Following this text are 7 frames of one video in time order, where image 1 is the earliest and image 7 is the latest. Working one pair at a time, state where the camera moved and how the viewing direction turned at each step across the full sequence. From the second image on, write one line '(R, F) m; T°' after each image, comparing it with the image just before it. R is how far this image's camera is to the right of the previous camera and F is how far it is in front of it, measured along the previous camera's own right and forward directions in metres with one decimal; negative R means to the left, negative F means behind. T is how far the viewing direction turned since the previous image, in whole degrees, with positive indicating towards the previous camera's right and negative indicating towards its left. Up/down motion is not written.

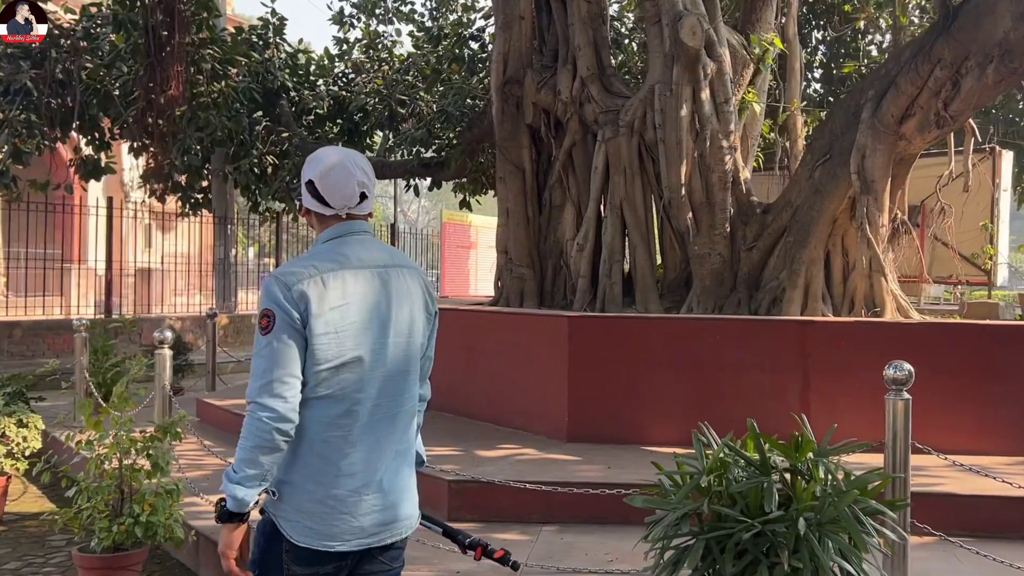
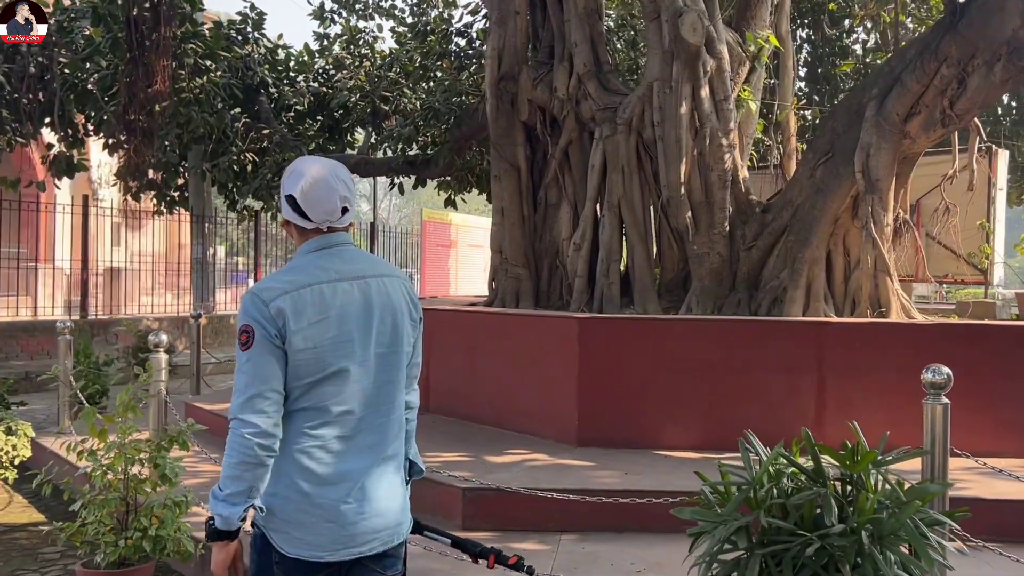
(-0.2, +0.1) m; +2°
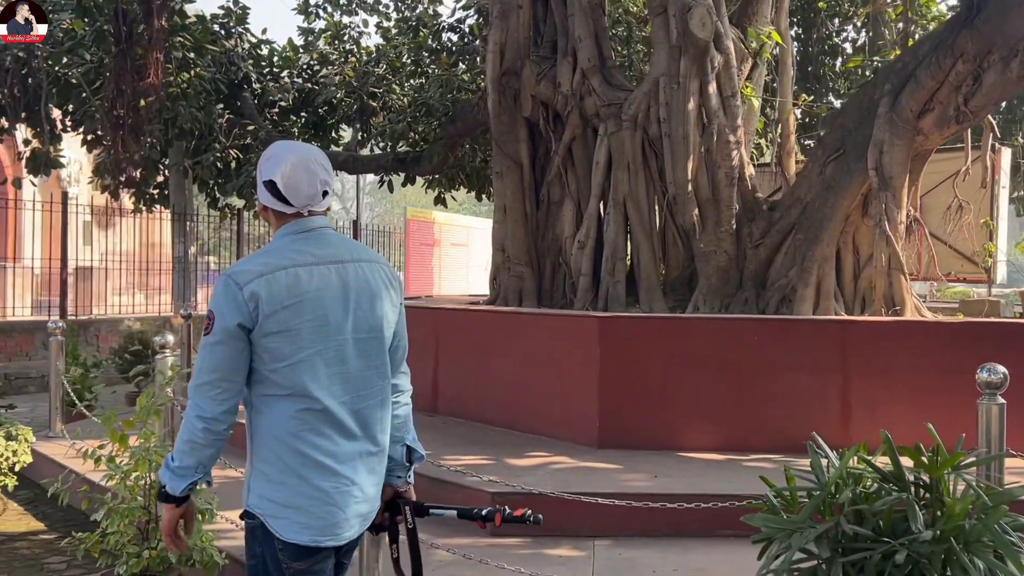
(-0.3, +0.1) m; +2°
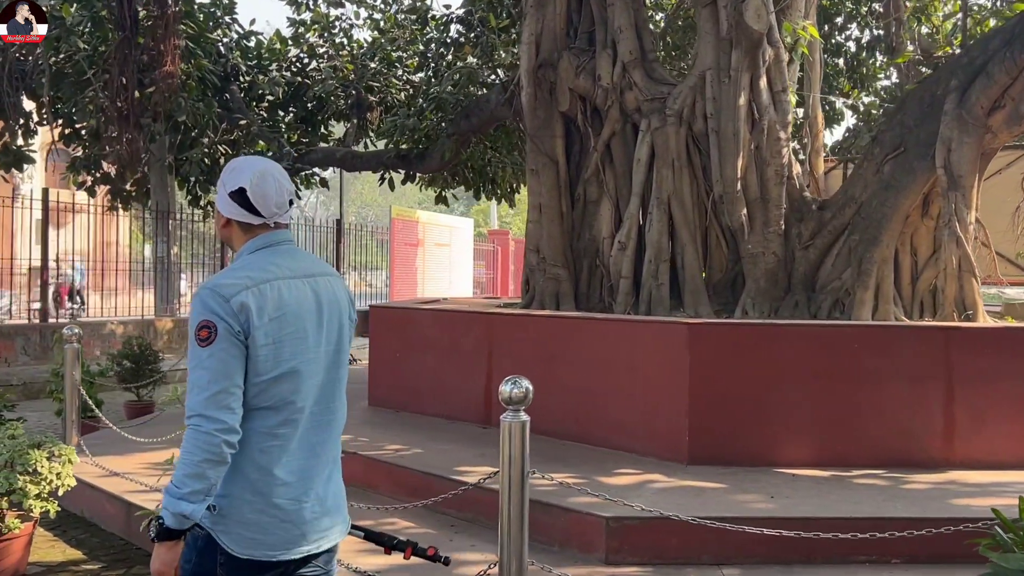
(-0.6, +0.4) m; +3°
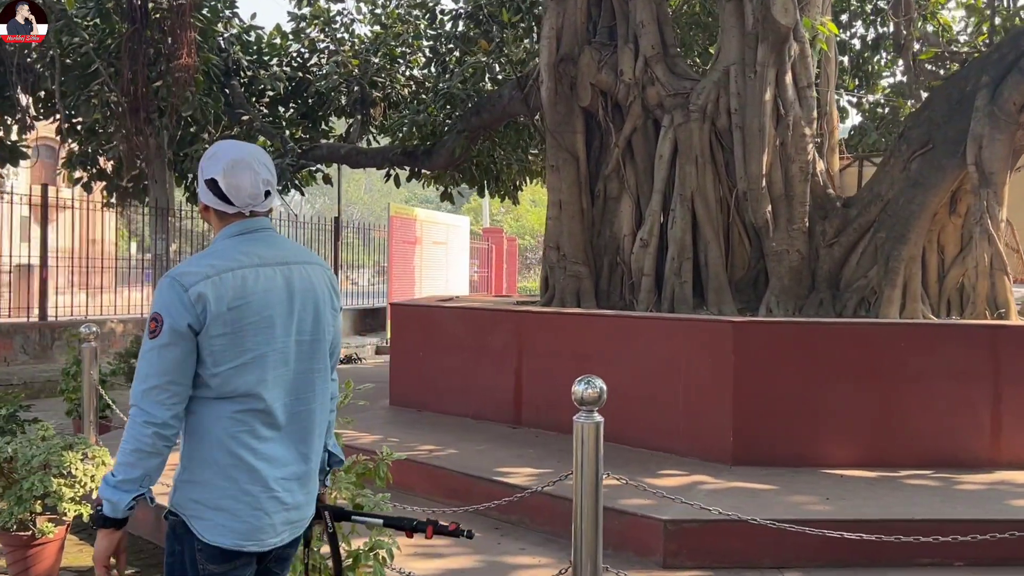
(-0.3, +0.1) m; +1°
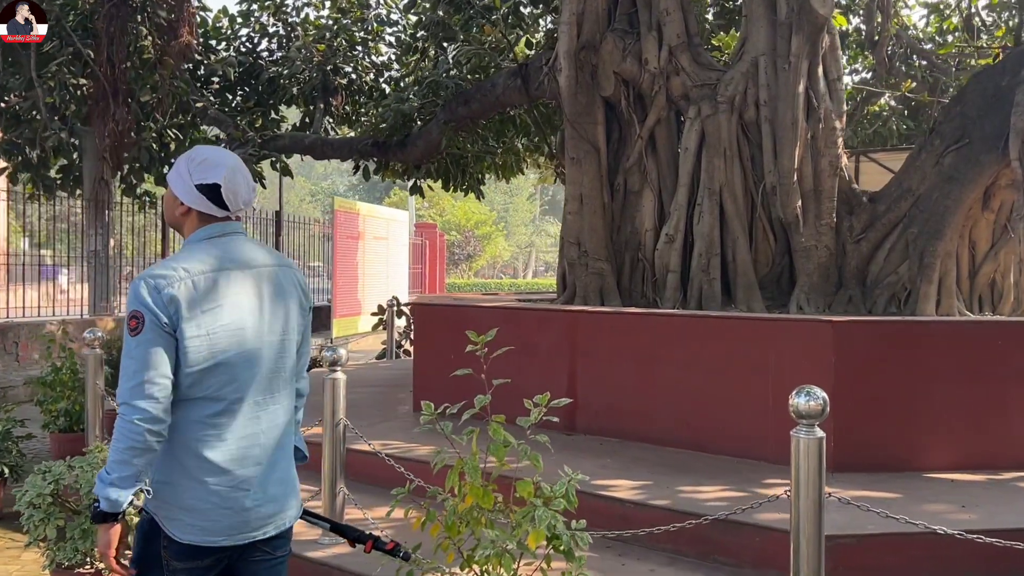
(-0.8, +0.4) m; +6°
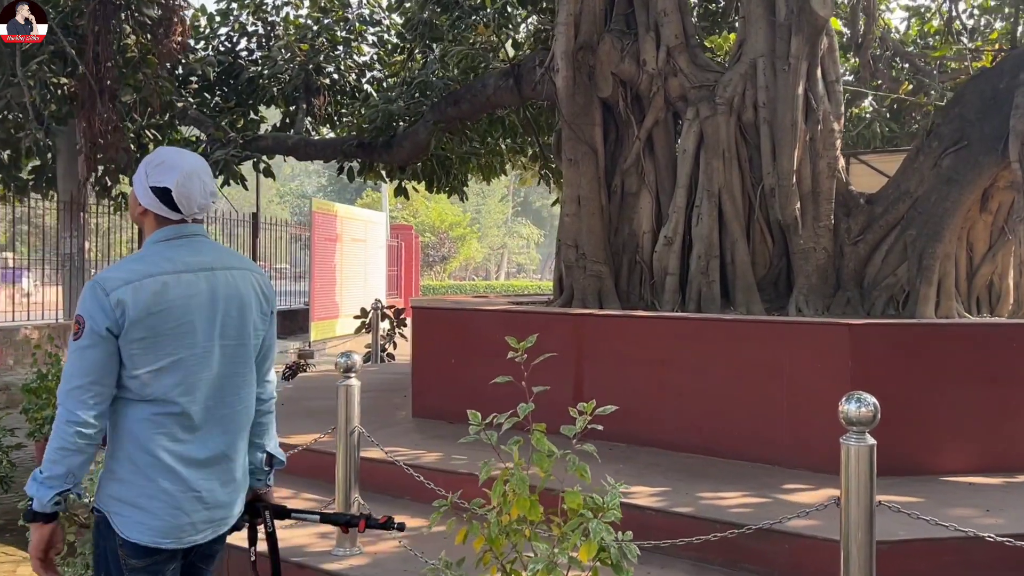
(-0.2, +0.1) m; +2°
